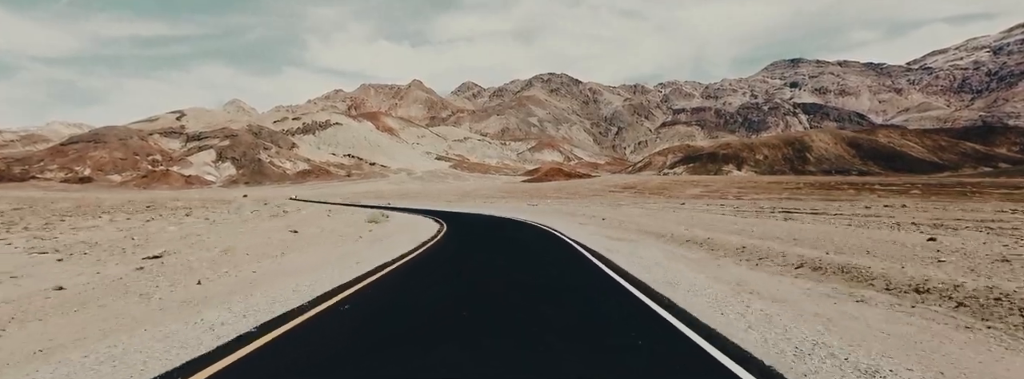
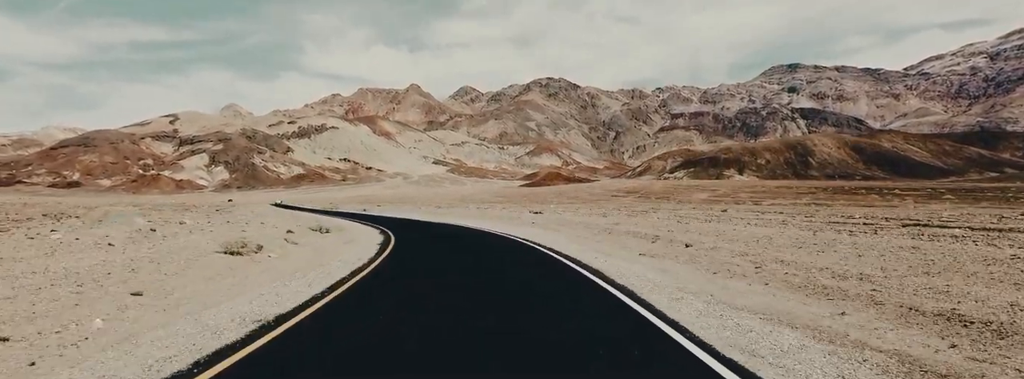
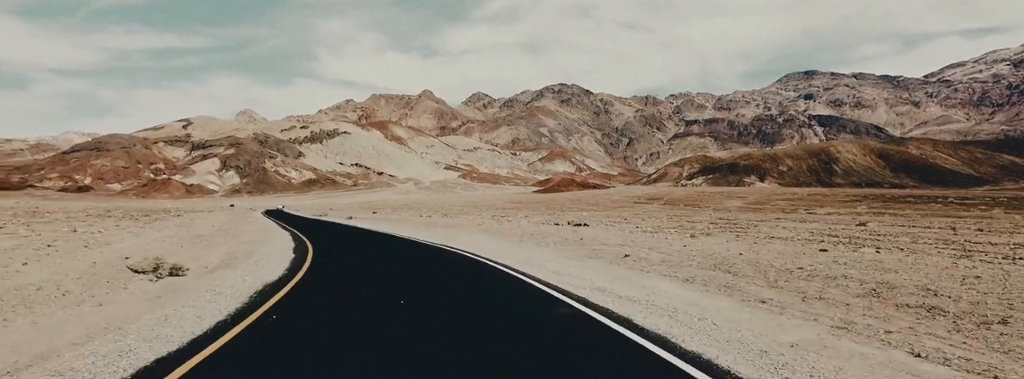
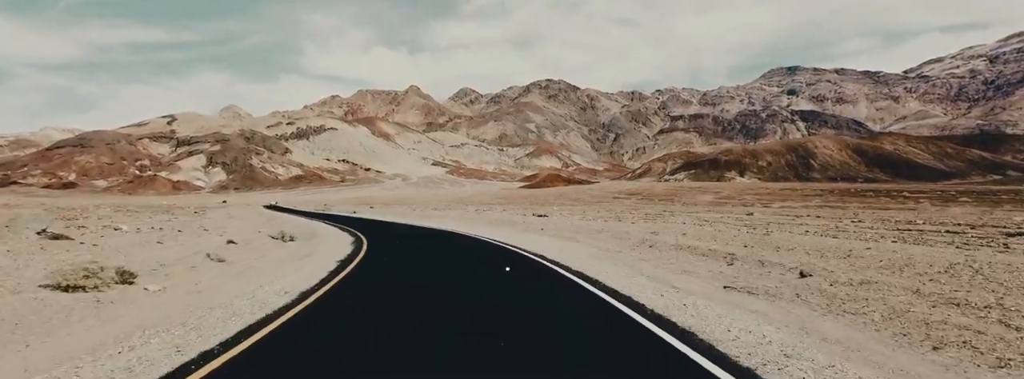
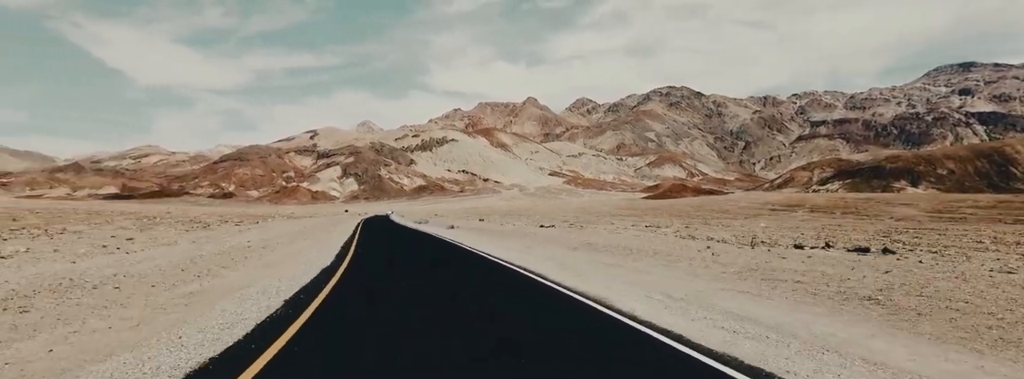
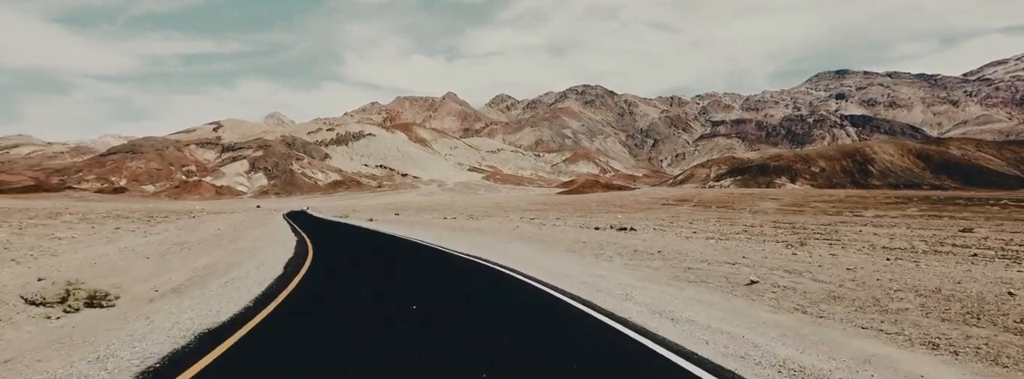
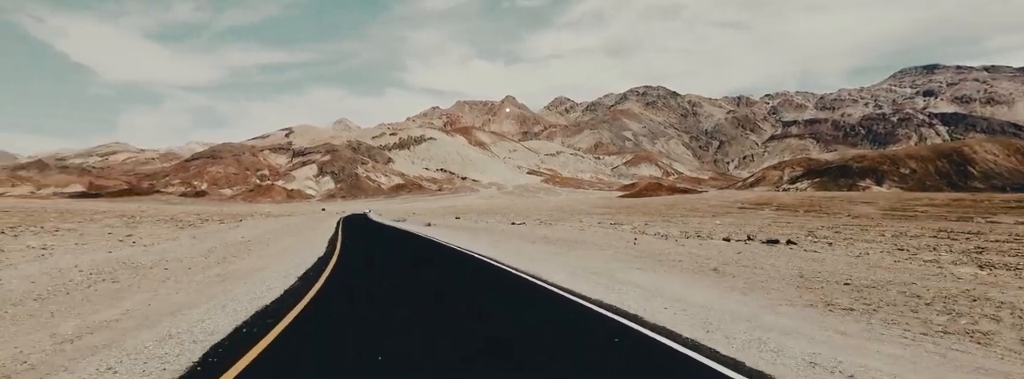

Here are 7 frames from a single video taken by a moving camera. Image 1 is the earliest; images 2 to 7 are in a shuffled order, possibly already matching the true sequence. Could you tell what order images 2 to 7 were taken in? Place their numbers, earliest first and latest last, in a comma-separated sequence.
2, 4, 3, 6, 7, 5
